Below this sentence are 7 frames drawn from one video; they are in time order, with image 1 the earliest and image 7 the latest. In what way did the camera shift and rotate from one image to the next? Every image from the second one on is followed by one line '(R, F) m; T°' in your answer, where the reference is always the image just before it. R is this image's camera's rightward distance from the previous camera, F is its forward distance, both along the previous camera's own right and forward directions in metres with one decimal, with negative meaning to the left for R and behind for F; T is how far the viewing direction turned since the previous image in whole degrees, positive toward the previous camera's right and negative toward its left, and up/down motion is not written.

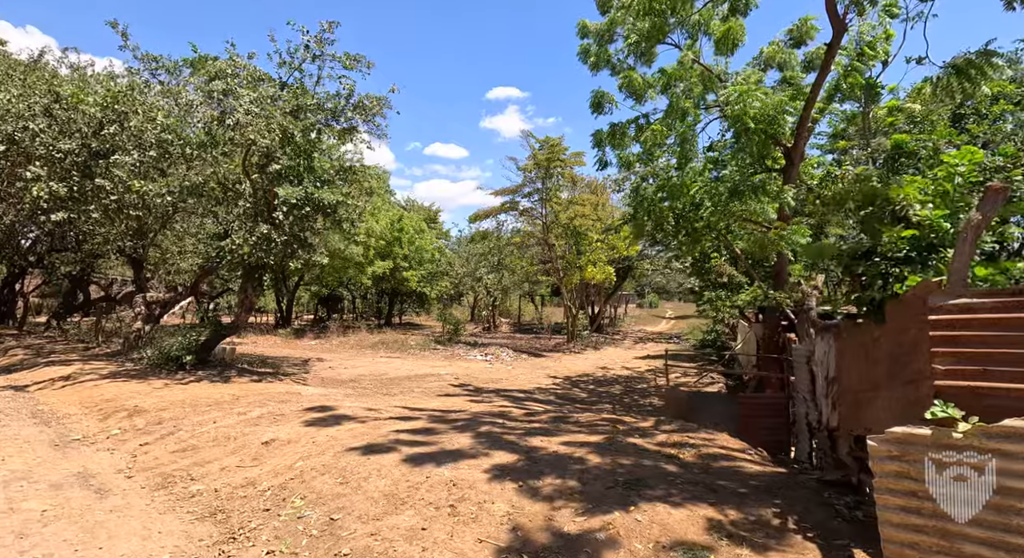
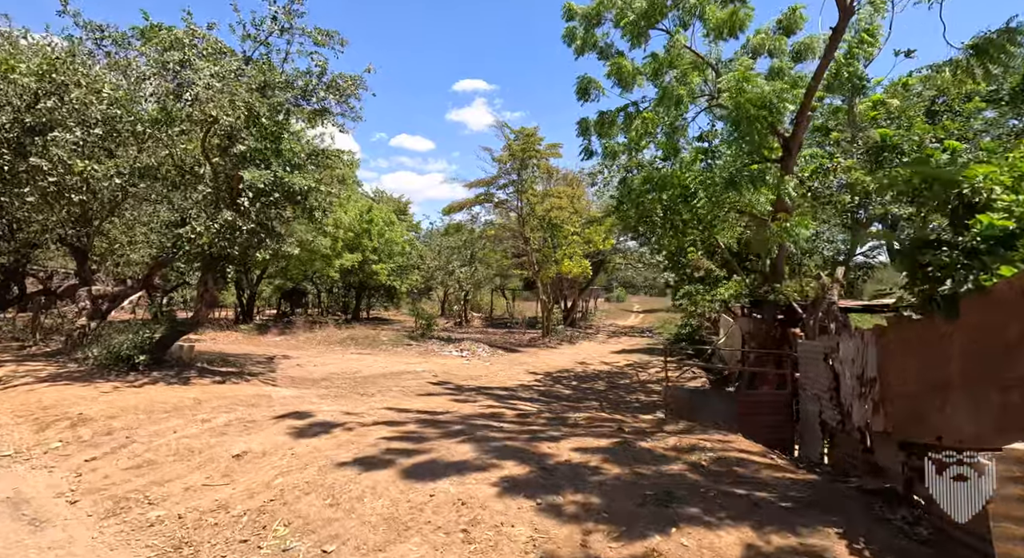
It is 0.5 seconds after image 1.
(-0.4, +0.6) m; +4°
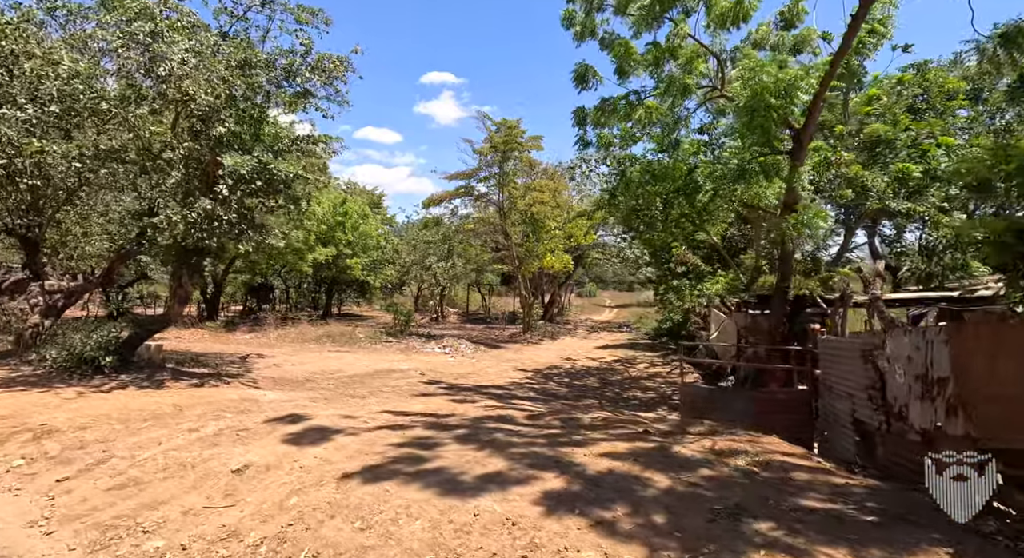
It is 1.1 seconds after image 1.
(-0.6, +0.5) m; +3°
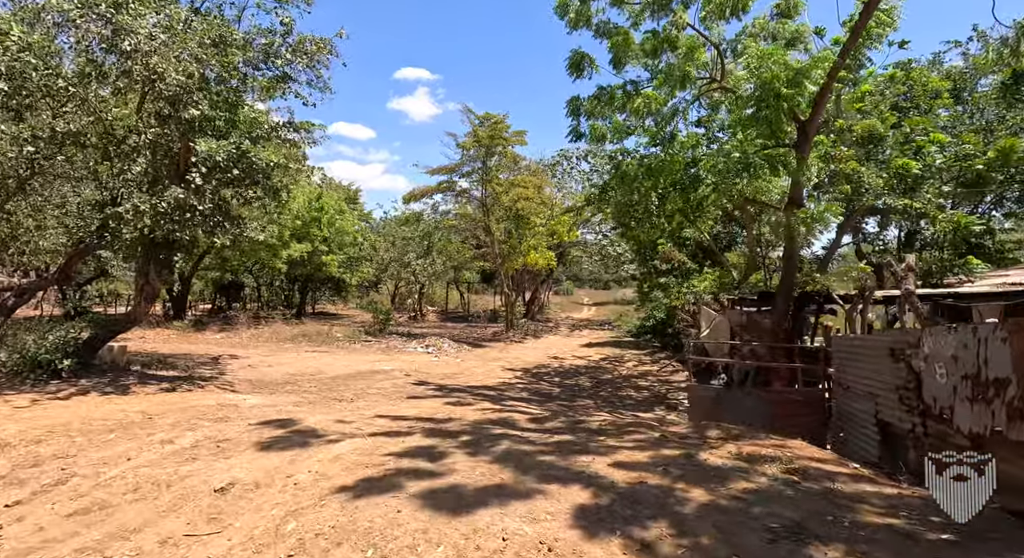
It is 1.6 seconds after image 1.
(-0.3, +0.5) m; +3°
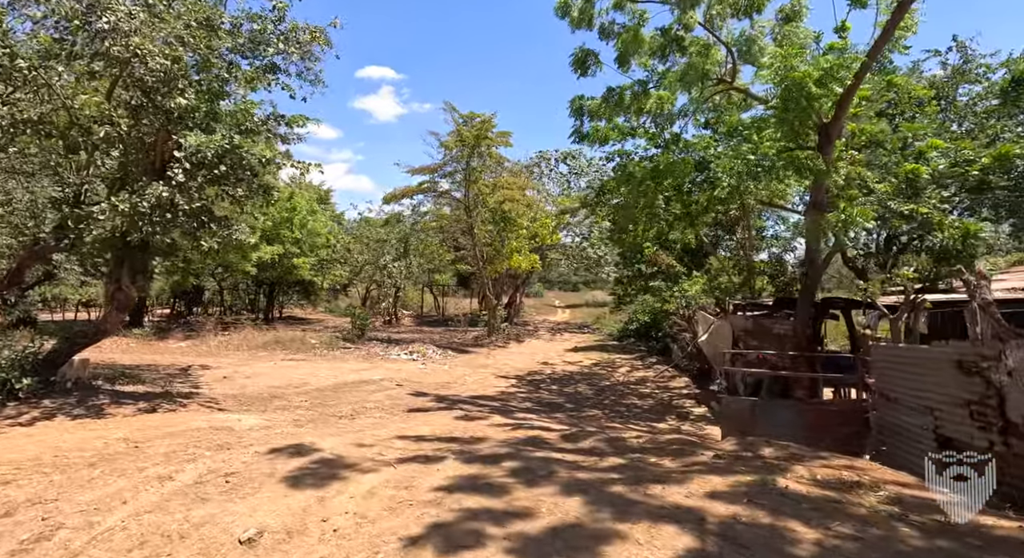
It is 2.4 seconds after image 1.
(-0.7, +0.6) m; +4°
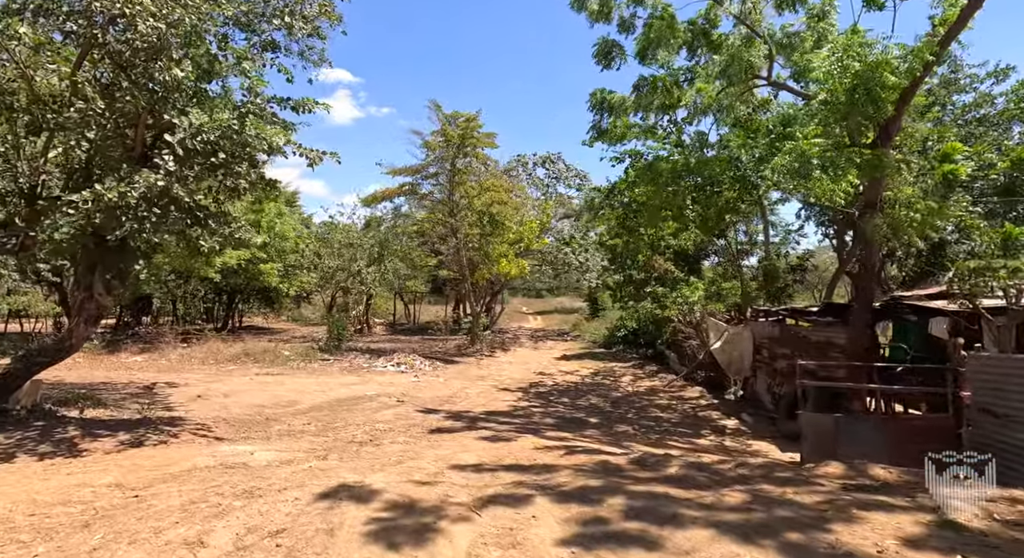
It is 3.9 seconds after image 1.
(-1.1, +0.9) m; +5°
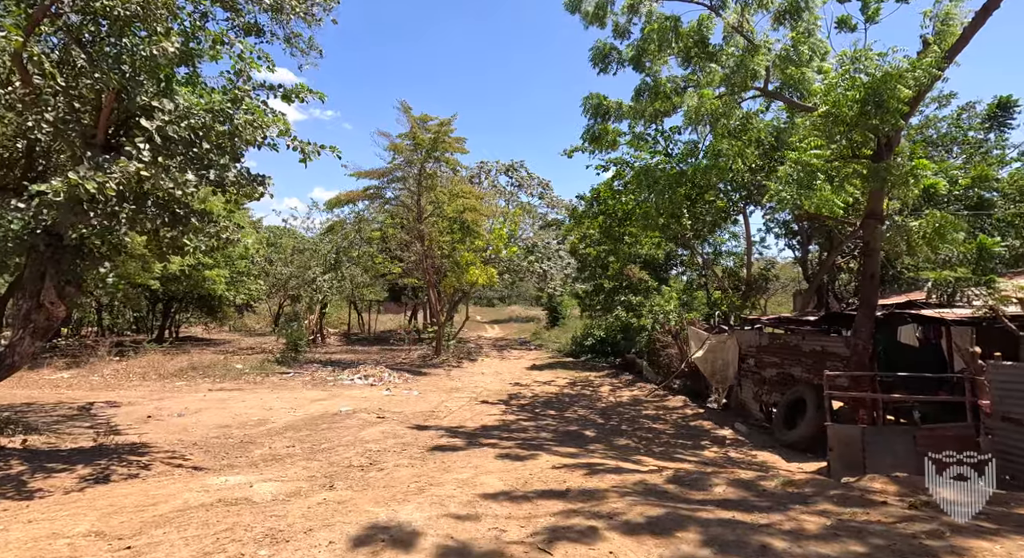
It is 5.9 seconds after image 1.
(-0.8, +0.5) m; +6°
